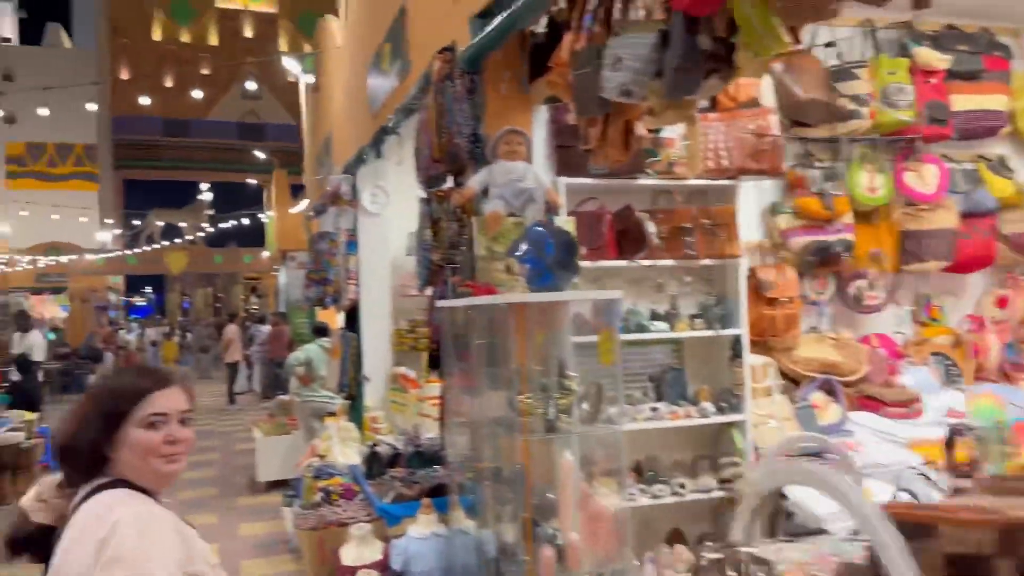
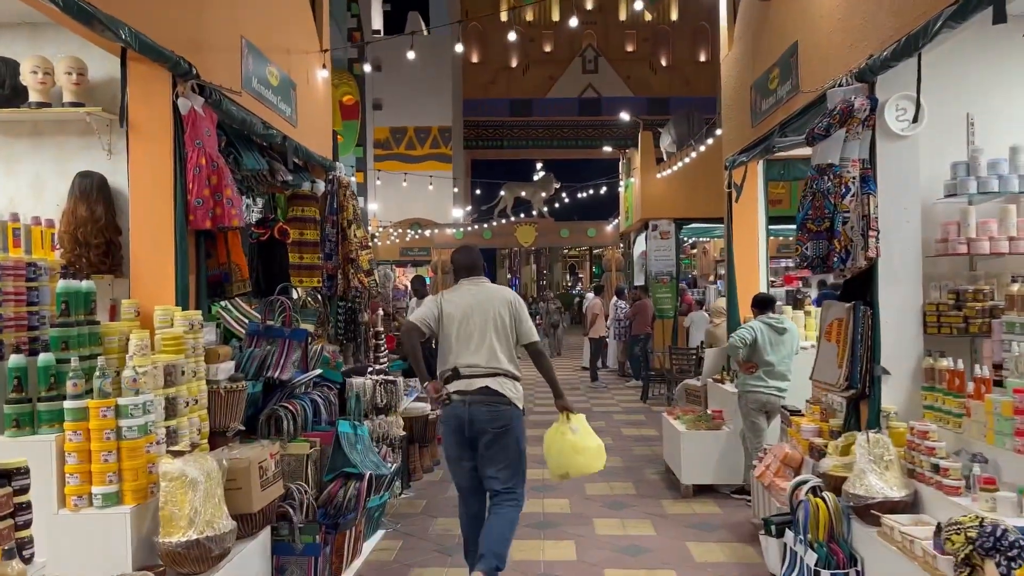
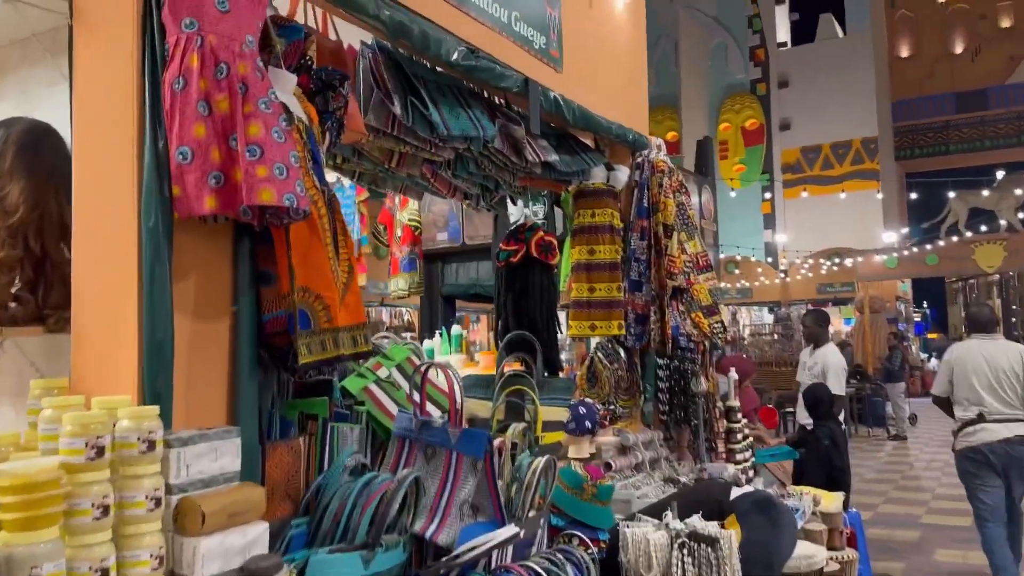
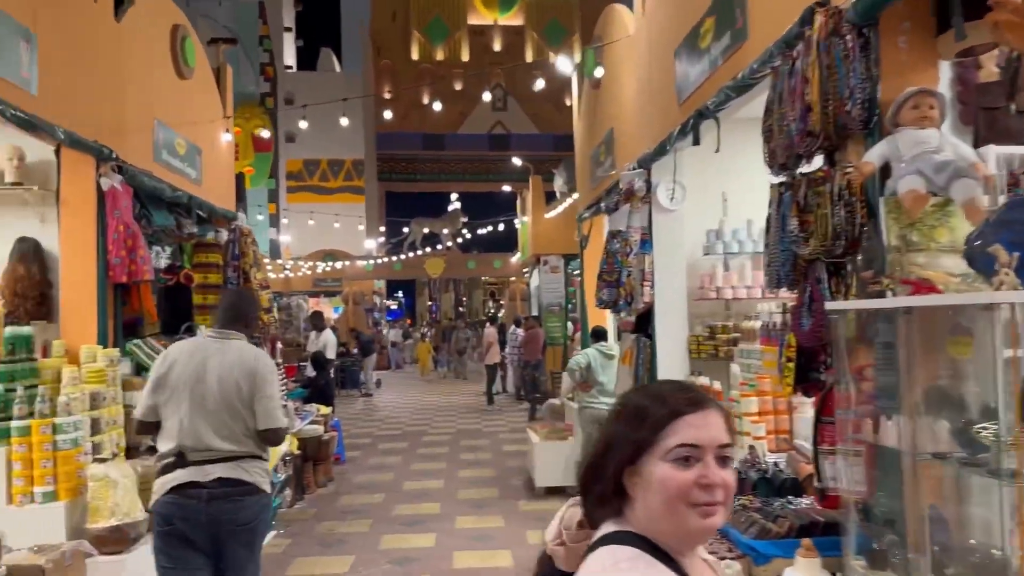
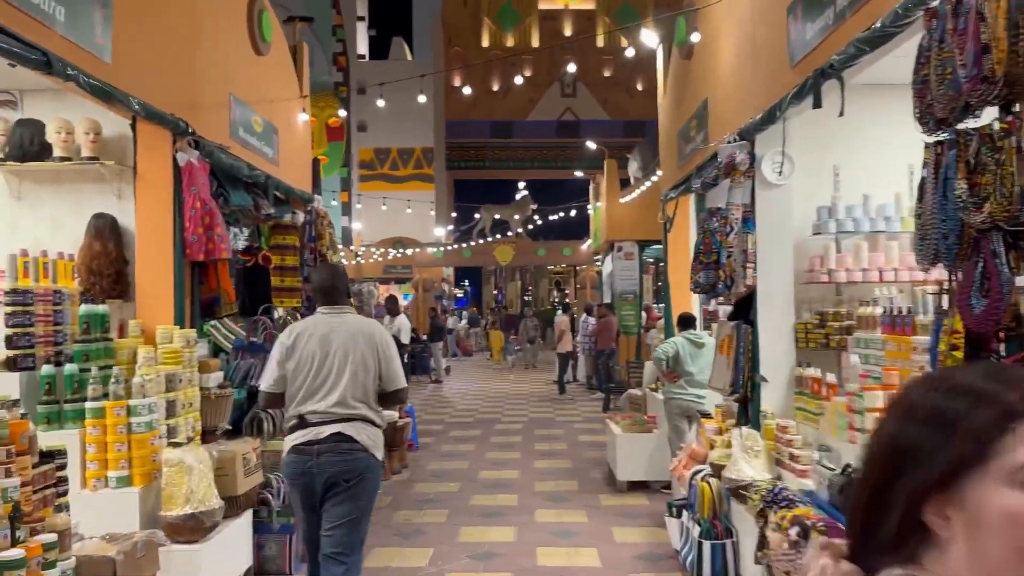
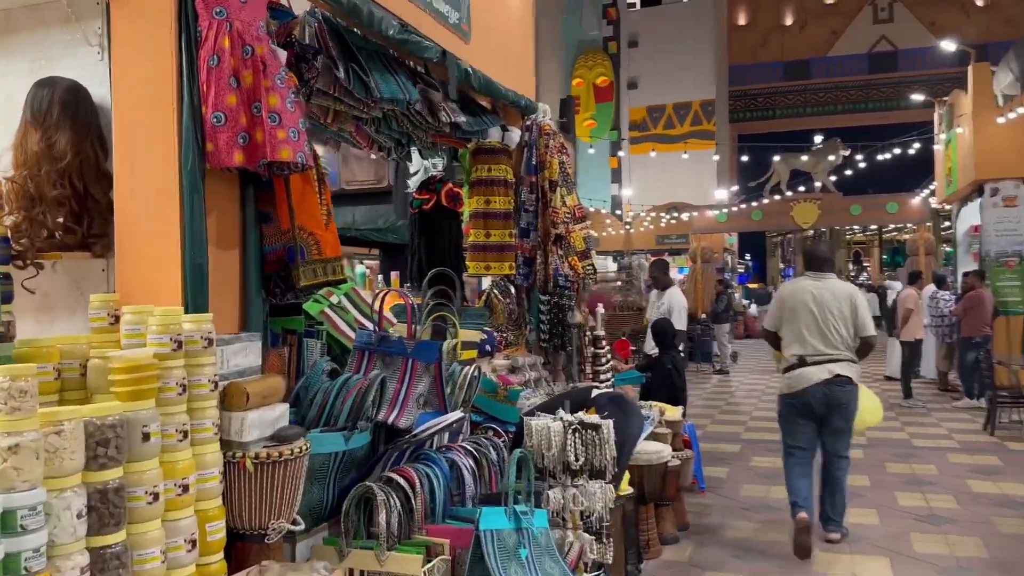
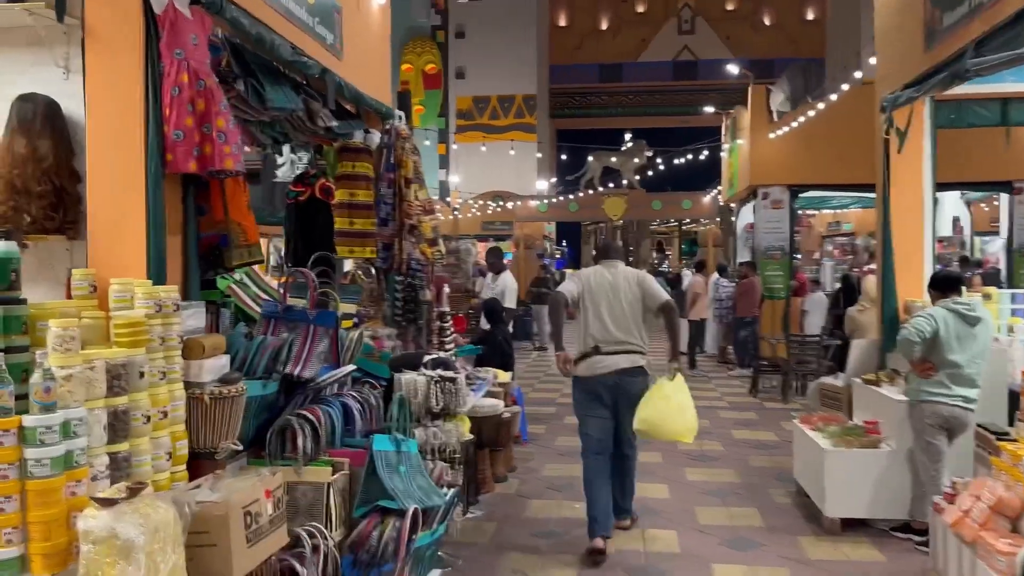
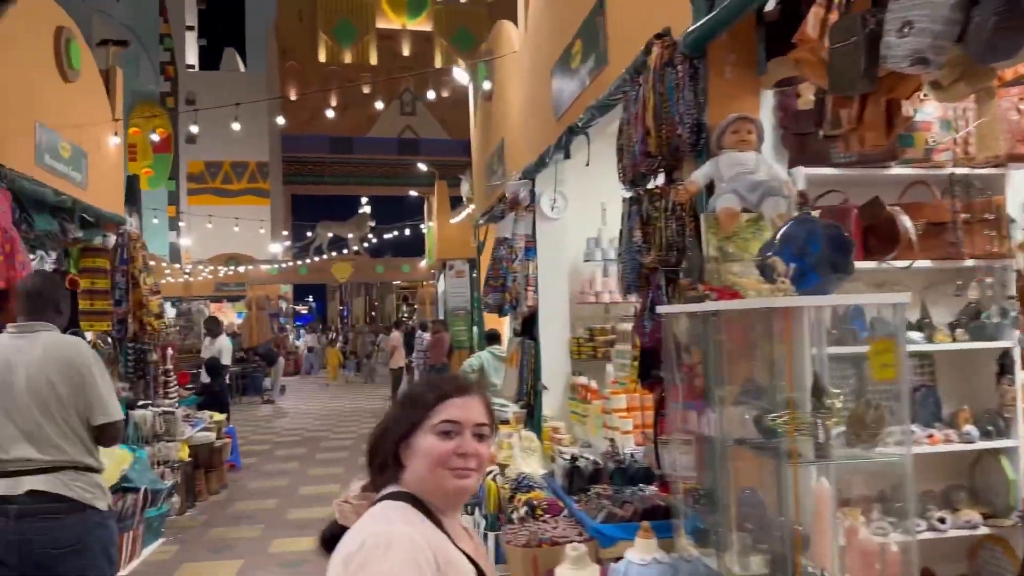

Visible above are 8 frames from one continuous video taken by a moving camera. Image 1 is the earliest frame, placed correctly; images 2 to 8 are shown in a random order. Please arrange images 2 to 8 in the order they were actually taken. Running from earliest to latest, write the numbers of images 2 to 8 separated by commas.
8, 4, 5, 2, 7, 6, 3
